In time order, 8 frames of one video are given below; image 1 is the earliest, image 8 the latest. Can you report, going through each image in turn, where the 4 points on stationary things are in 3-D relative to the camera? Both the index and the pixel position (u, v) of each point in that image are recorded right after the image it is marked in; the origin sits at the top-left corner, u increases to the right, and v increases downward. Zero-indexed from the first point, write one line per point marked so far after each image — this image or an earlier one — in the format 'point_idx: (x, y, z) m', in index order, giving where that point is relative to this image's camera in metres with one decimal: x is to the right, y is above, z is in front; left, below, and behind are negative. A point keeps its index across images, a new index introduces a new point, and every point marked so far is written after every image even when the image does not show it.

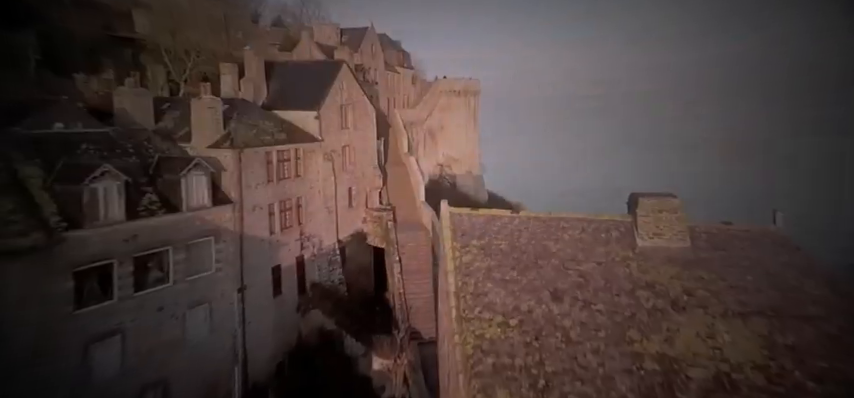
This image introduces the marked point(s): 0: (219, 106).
0: (-4.9, +2.2, +12.2) m
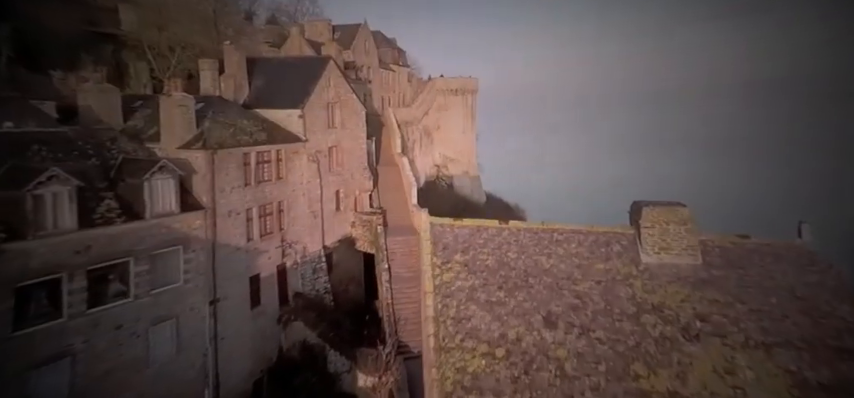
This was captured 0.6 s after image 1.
0: (-5.2, +2.1, +11.4) m
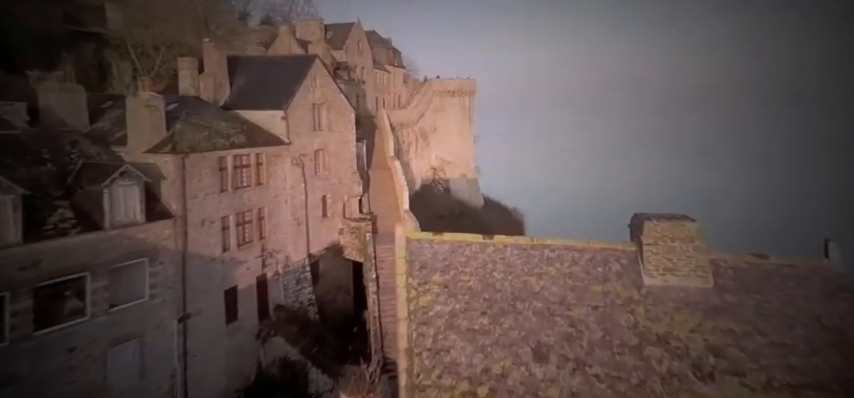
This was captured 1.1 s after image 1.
0: (-5.5, +2.0, +10.6) m
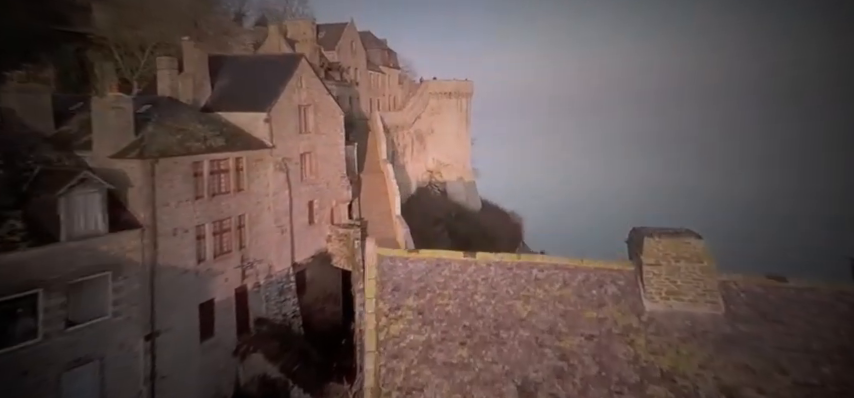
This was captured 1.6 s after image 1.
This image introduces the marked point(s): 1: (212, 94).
0: (-5.8, +1.8, +10.0) m
1: (-6.0, +2.9, +14.3) m
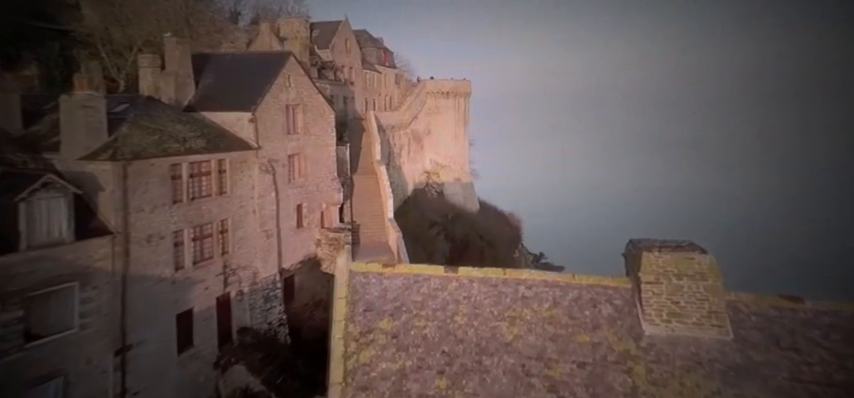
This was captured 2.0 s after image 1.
0: (-6.0, +1.7, +9.4) m
1: (-6.2, +2.8, +13.8) m
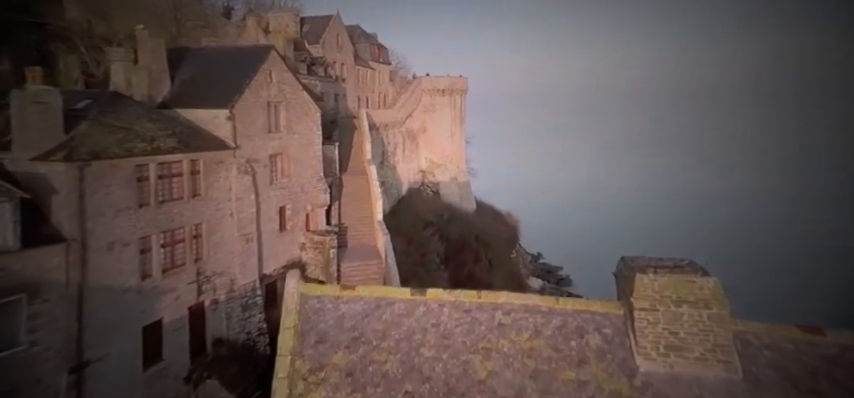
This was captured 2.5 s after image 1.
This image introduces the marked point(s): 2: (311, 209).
0: (-6.3, +1.6, +8.7) m
1: (-6.5, +2.8, +13.0) m
2: (-3.5, -0.3, +15.4) m
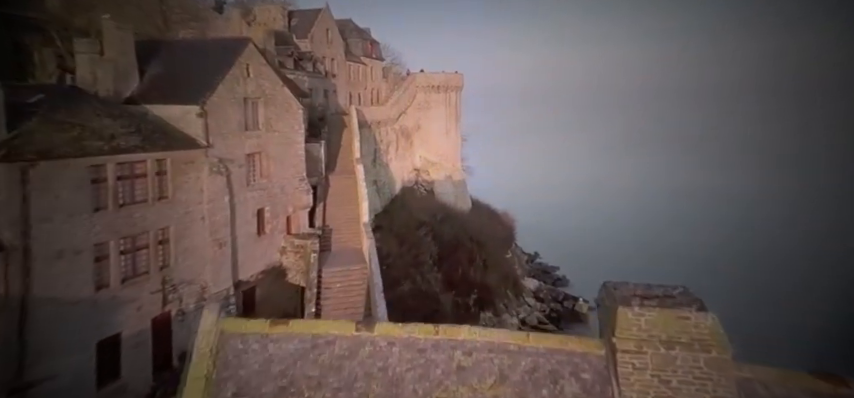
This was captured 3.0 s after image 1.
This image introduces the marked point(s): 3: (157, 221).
0: (-6.6, +1.6, +7.9) m
1: (-6.8, +2.7, +12.2) m
2: (-3.9, -0.3, +14.7) m
3: (-5.4, -0.4, +10.2) m
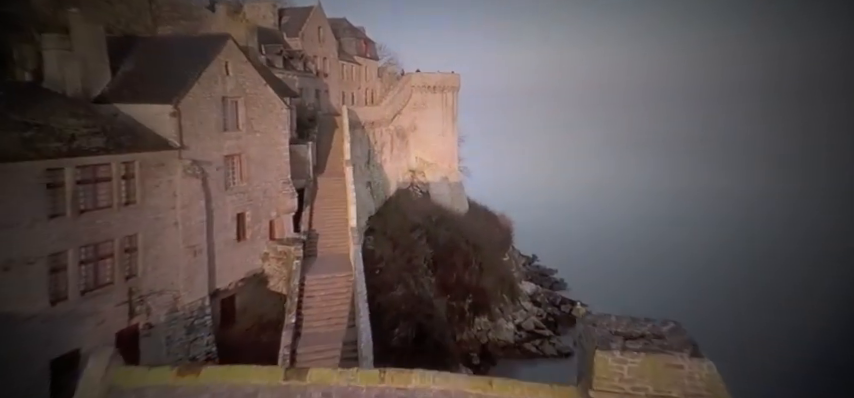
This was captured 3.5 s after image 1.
0: (-6.9, +1.5, +7.2) m
1: (-7.1, +2.6, +11.6) m
2: (-4.2, -0.4, +14.0) m
3: (-5.7, -0.5, +9.6) m
